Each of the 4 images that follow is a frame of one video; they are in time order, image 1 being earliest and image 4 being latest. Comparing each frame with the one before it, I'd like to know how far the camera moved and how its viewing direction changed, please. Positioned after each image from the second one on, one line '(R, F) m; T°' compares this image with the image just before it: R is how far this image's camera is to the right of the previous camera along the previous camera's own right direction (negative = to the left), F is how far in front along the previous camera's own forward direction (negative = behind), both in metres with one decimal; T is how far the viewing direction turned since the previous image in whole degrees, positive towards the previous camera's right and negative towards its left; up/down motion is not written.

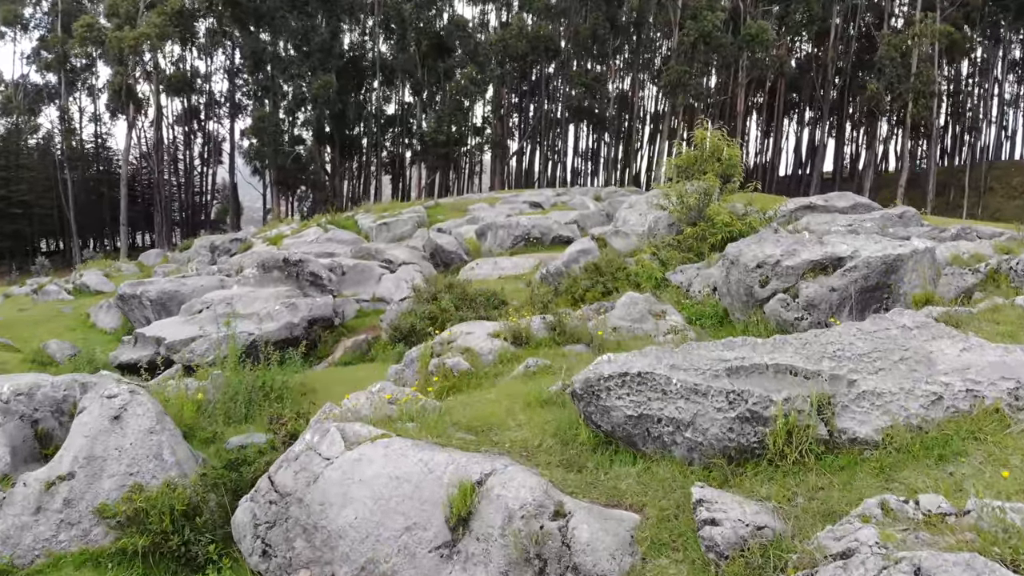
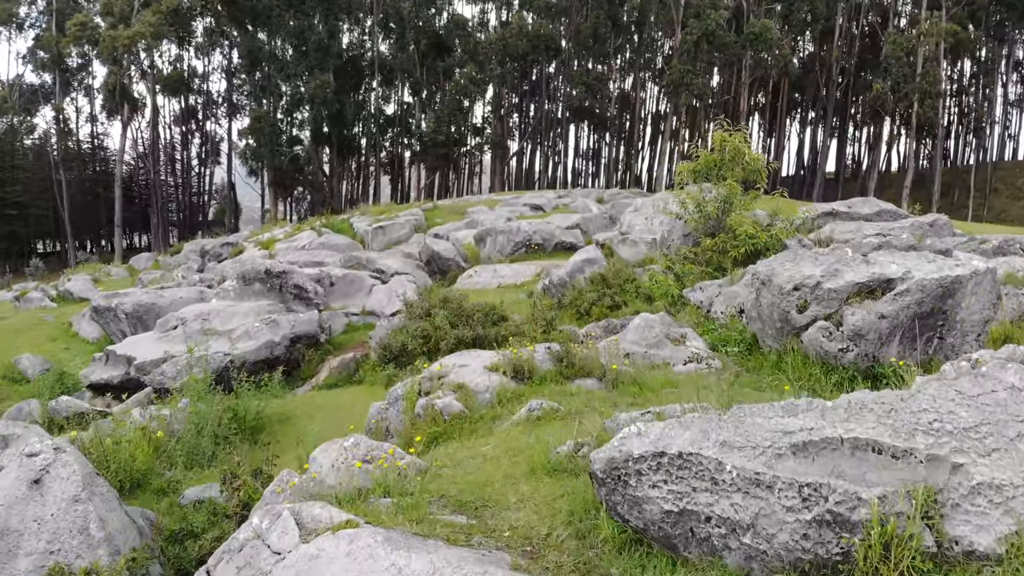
(0.0, +1.1) m; 0°
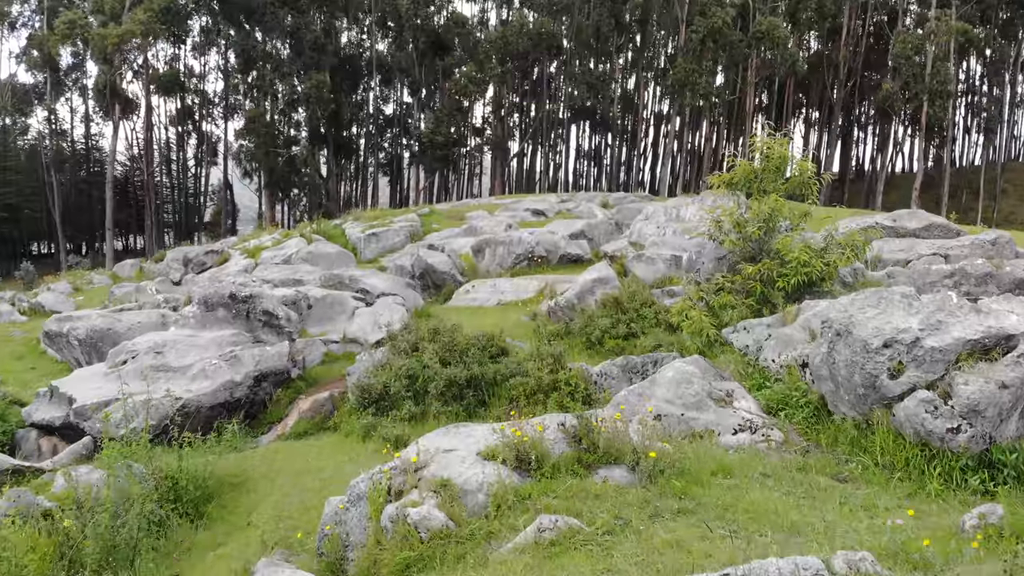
(0.0, +1.7) m; 0°
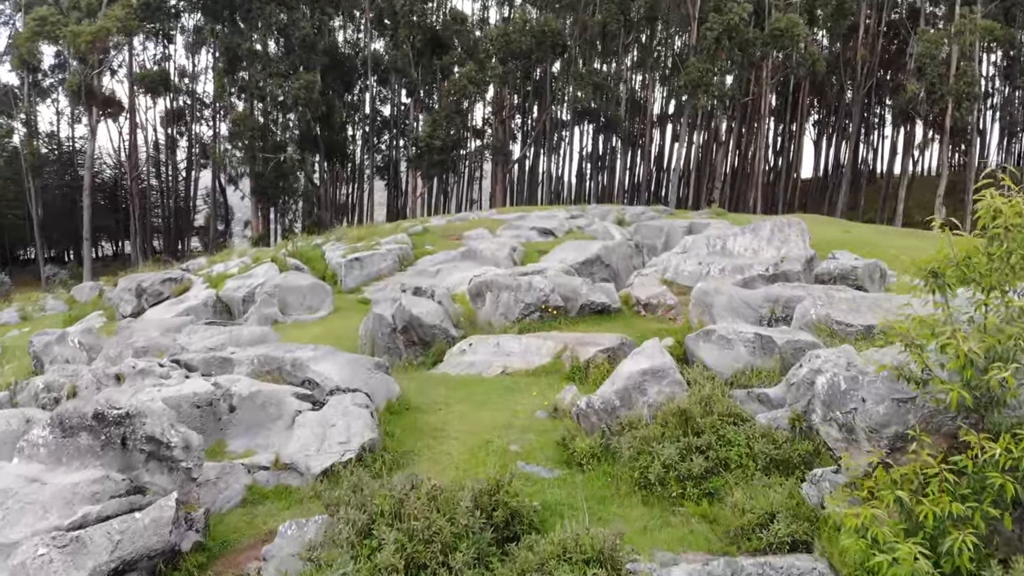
(-0.1, +4.1) m; 0°
